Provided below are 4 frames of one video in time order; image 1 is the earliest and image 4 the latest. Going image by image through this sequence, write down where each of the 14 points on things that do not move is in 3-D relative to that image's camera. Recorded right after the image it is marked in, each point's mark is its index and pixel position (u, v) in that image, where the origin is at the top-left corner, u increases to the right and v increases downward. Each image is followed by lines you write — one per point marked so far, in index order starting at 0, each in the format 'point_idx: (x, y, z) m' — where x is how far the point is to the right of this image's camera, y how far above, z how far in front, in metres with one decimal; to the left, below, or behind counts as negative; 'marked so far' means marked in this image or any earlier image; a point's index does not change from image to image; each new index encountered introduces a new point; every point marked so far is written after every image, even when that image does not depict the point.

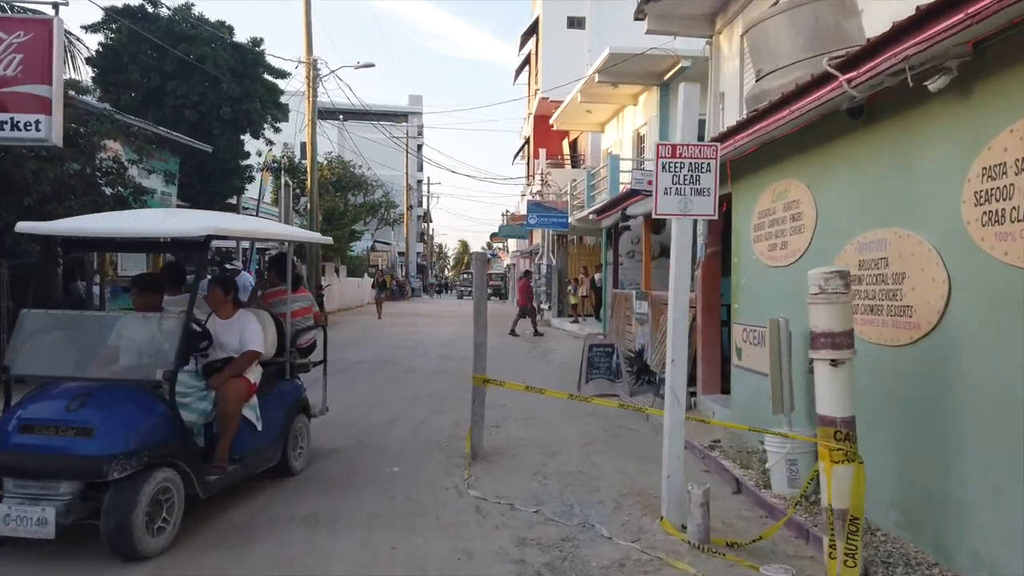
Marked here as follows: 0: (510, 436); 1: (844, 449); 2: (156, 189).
0: (0.0, -1.7, +8.5) m
1: (+2.0, -1.0, +4.5) m
2: (-7.5, +2.1, +15.9) m
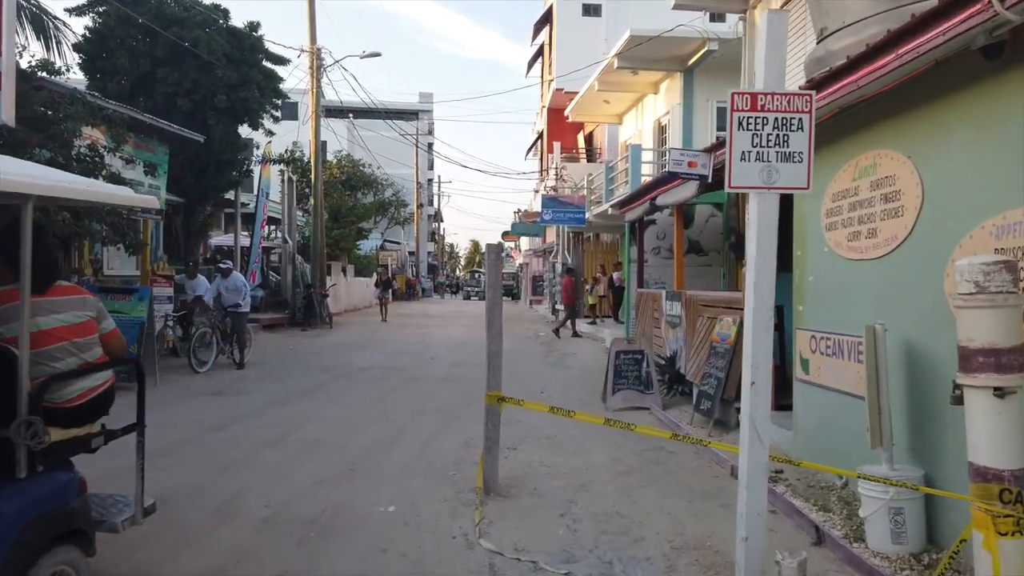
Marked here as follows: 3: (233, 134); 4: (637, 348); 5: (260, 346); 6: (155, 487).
0: (+0.2, -1.7, +7.2) m
1: (+2.1, -0.9, +3.1) m
2: (-7.2, +2.1, +14.7) m
3: (-6.9, +3.8, +18.8) m
4: (+1.7, -0.8, +10.5) m
5: (-6.2, -1.4, +18.6) m
6: (-3.1, -1.7, +6.6) m
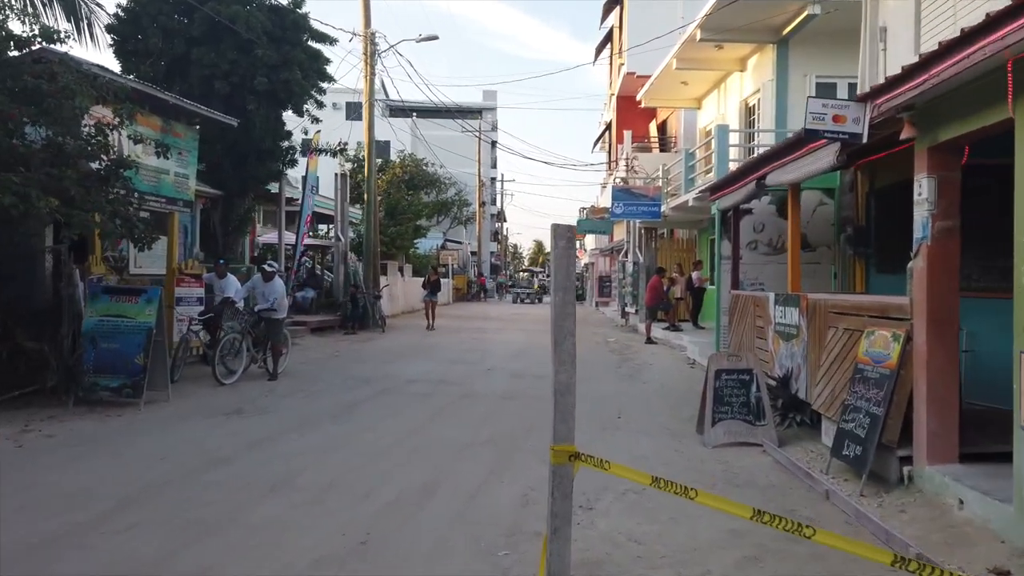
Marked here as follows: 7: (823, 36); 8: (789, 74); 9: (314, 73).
0: (+0.7, -1.7, +5.1) m
1: (+2.2, -1.0, +0.9) m
2: (-6.0, +2.1, +13.2) m
3: (-5.4, +3.8, +17.2) m
4: (+2.5, -0.9, +8.2) m
5: (-4.7, -1.4, +17.0) m
6: (-2.6, -1.7, +4.8) m
7: (+7.4, +6.0, +18.1) m
8: (+6.6, +5.1, +18.2) m
9: (-4.6, +4.9, +17.5) m
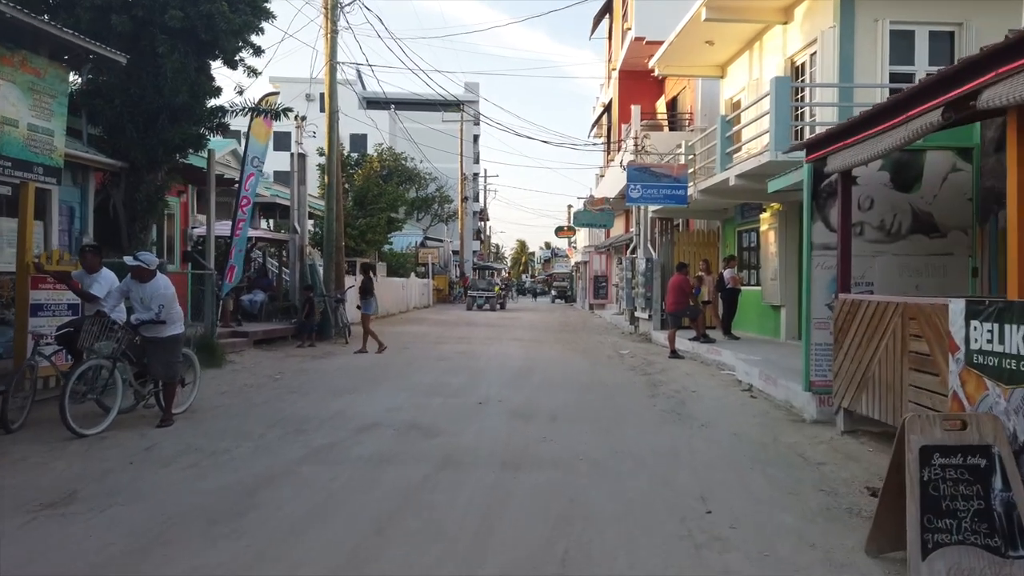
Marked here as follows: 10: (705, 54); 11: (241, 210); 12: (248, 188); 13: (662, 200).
0: (+0.9, -1.7, +1.1) m
1: (+2.6, -1.0, -3.1) m
2: (-6.0, +2.0, +9.1) m
3: (-5.4, +3.7, +13.1) m
4: (+2.7, -0.9, +4.3) m
5: (-4.8, -1.5, +12.9) m
6: (-2.4, -1.8, +0.7) m
7: (+7.3, +6.0, +14.3) m
8: (+6.5, +5.1, +14.4) m
9: (-4.7, +4.9, +13.4) m
10: (+5.1, +6.1, +19.7) m
11: (-5.9, +1.7, +16.8) m
12: (-5.7, +2.2, +16.7) m
13: (+3.5, +2.0, +17.7) m
